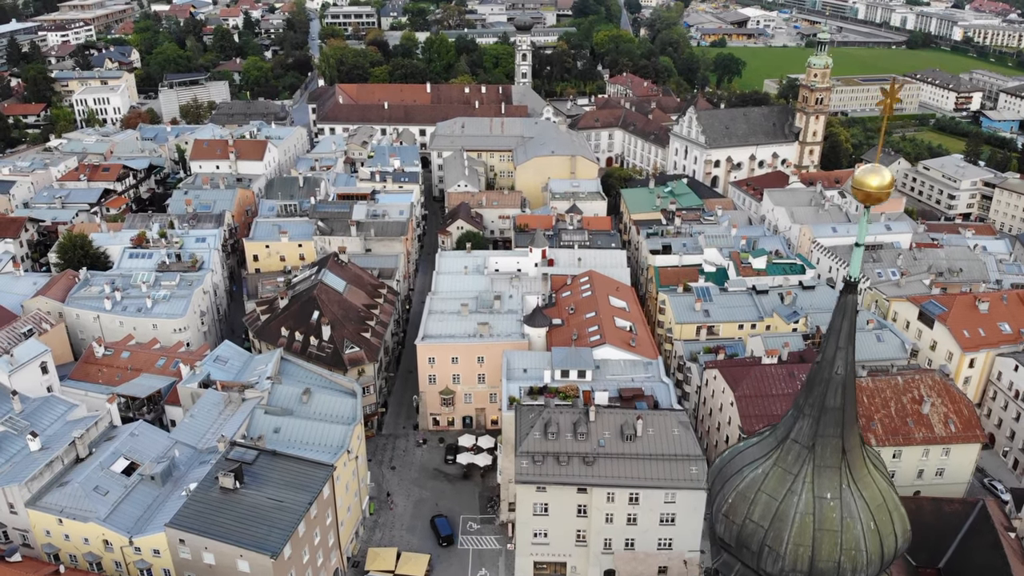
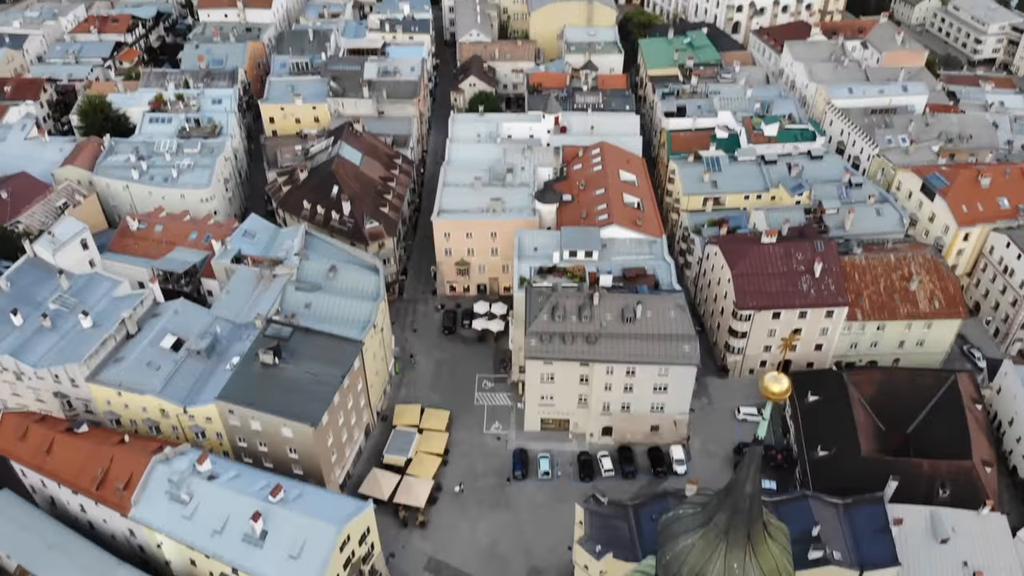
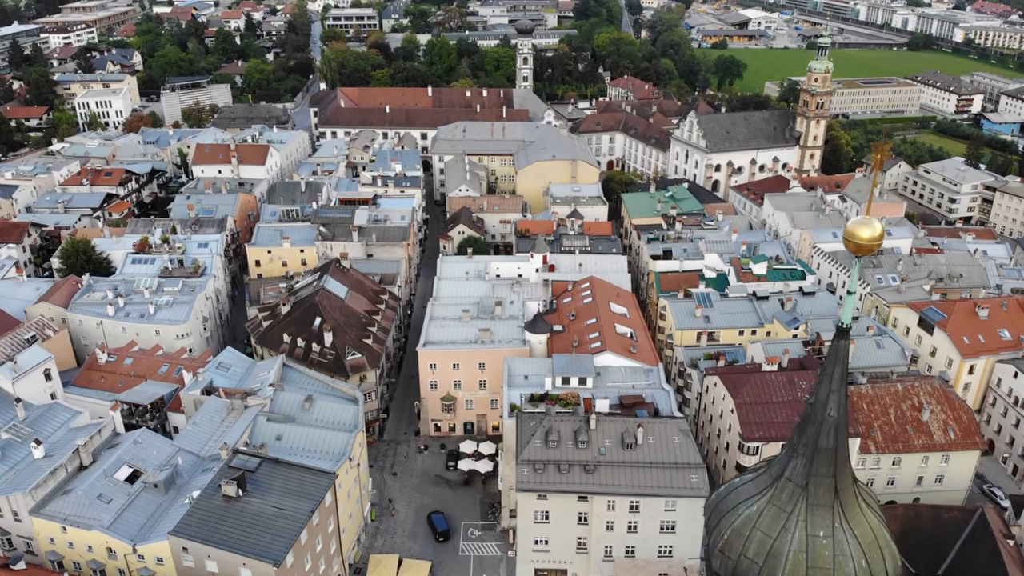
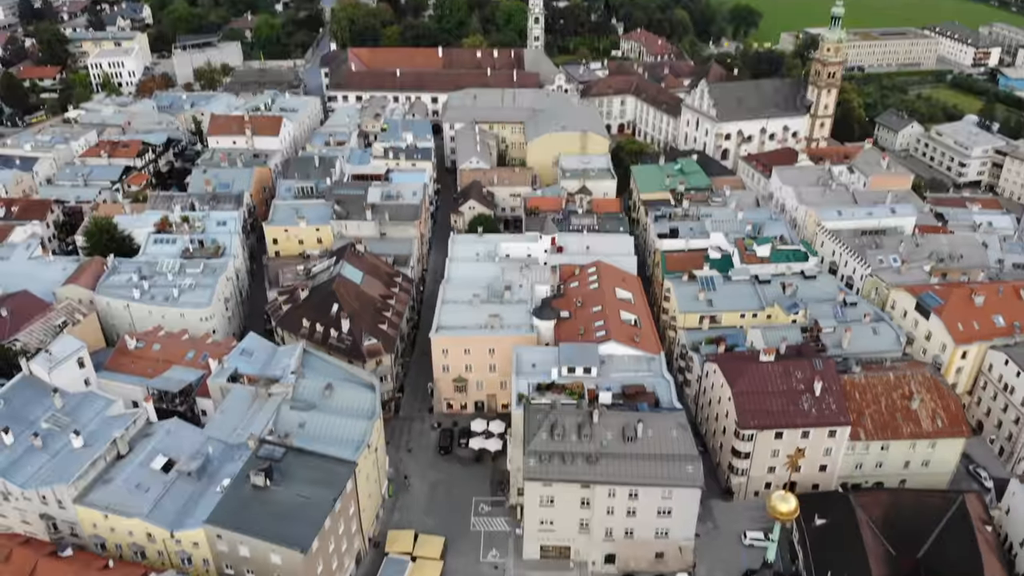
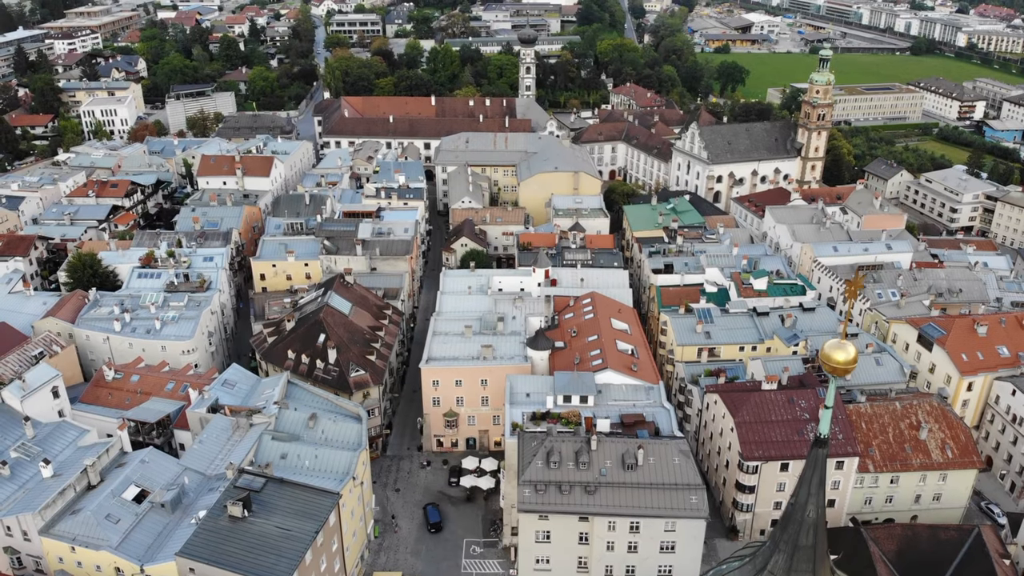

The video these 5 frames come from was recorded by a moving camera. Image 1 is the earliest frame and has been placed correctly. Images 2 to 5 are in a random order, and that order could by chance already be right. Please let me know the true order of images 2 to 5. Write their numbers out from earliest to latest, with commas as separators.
3, 5, 4, 2
